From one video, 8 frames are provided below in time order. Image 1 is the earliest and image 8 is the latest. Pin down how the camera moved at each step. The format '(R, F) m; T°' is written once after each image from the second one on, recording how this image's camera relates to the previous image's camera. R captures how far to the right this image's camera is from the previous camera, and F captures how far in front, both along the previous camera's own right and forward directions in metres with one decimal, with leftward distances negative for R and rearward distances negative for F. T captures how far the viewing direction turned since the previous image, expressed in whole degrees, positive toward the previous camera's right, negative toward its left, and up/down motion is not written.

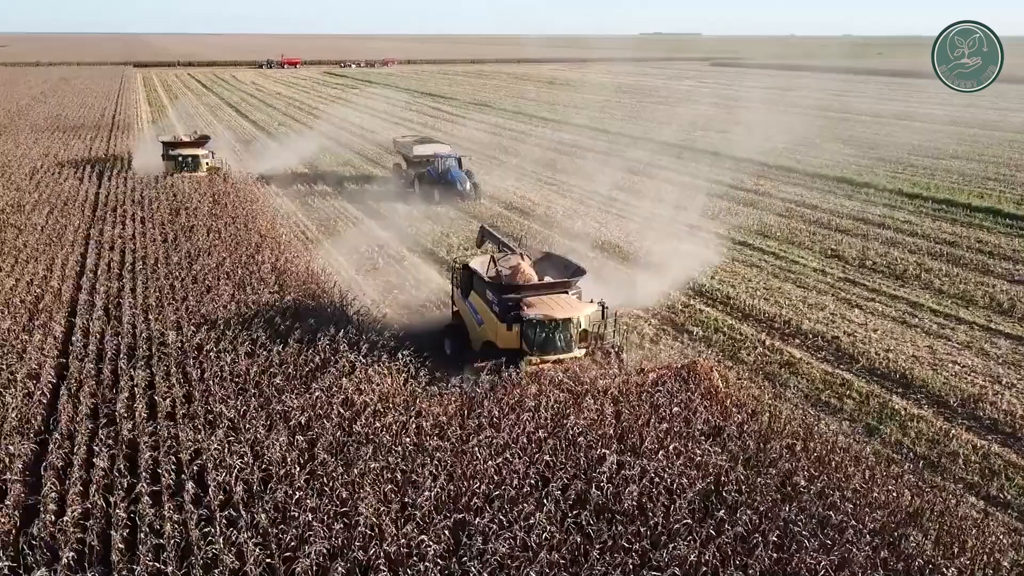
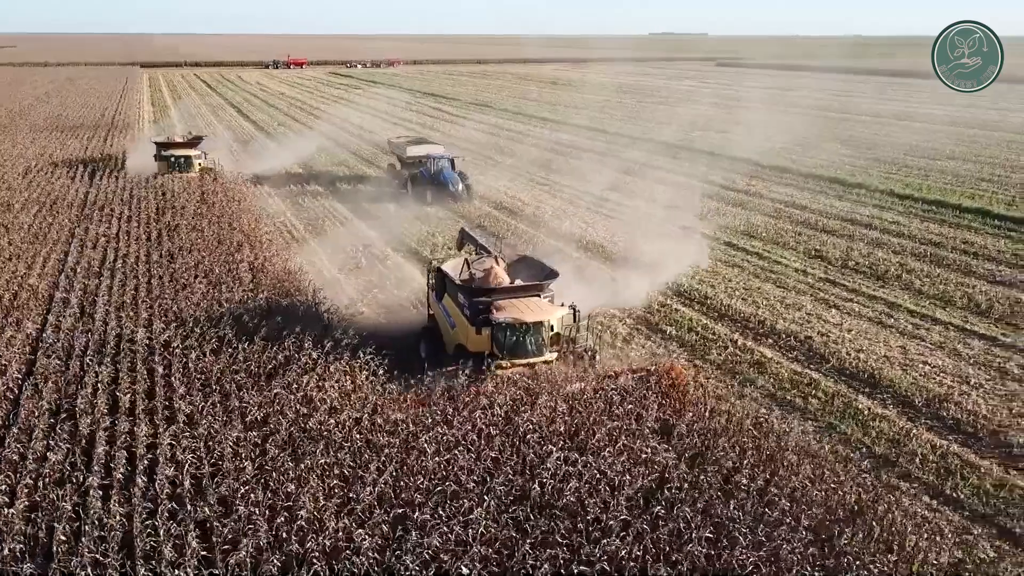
(+0.6, -0.1) m; -1°
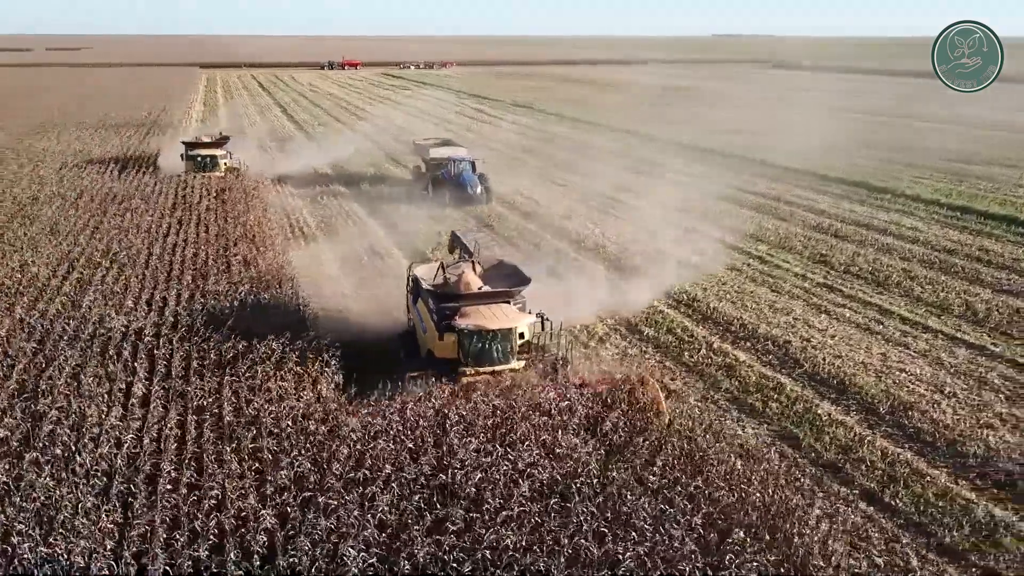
(+1.2, -0.2) m; -4°
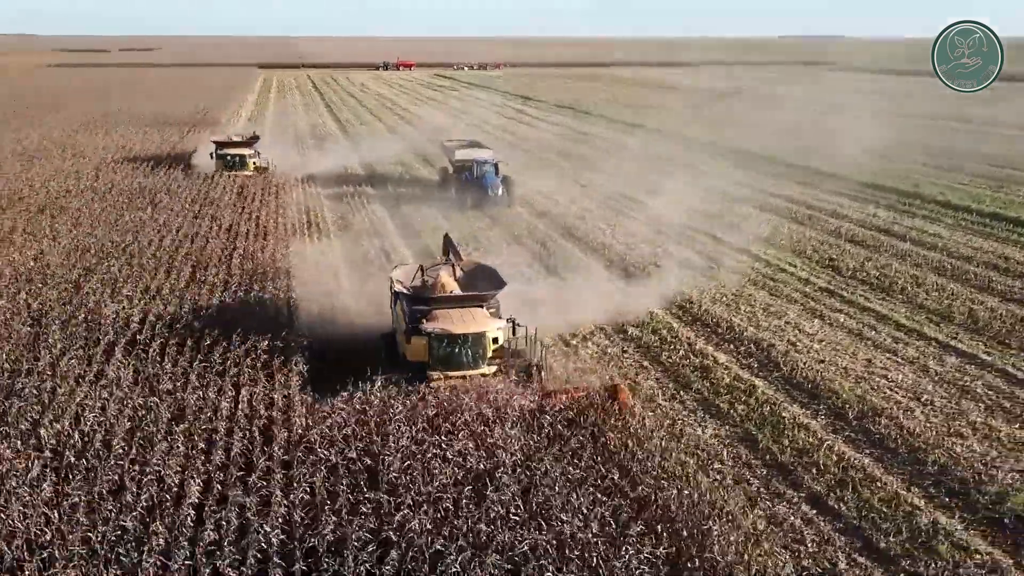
(+1.1, -0.2) m; -4°
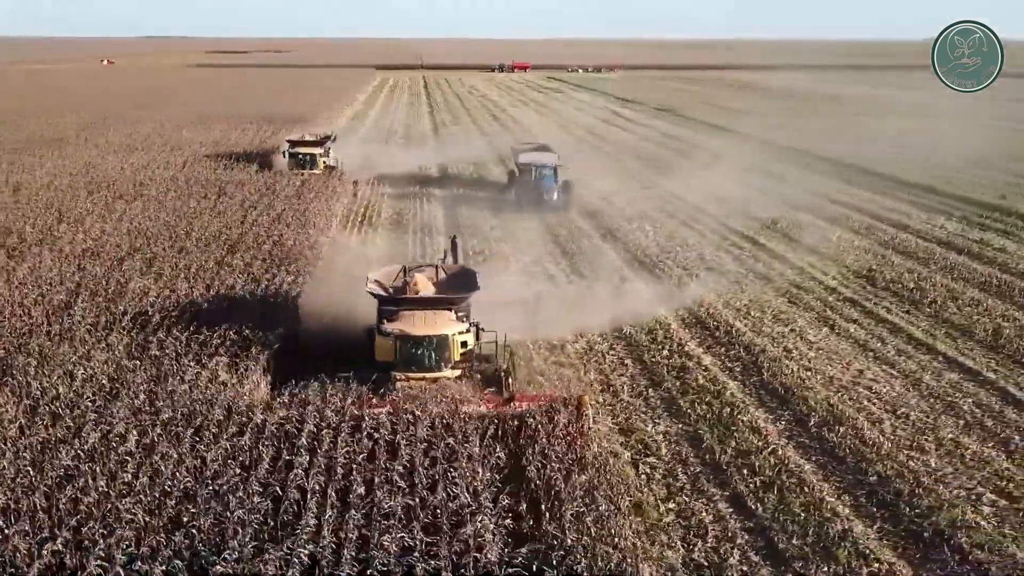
(+2.0, -0.4) m; -8°
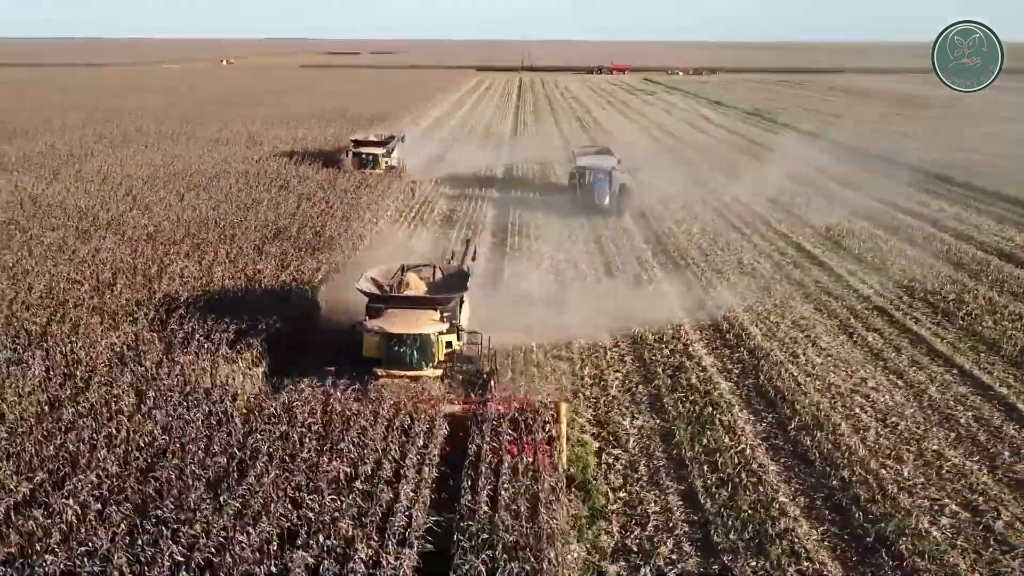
(+1.5, -0.4) m; -7°
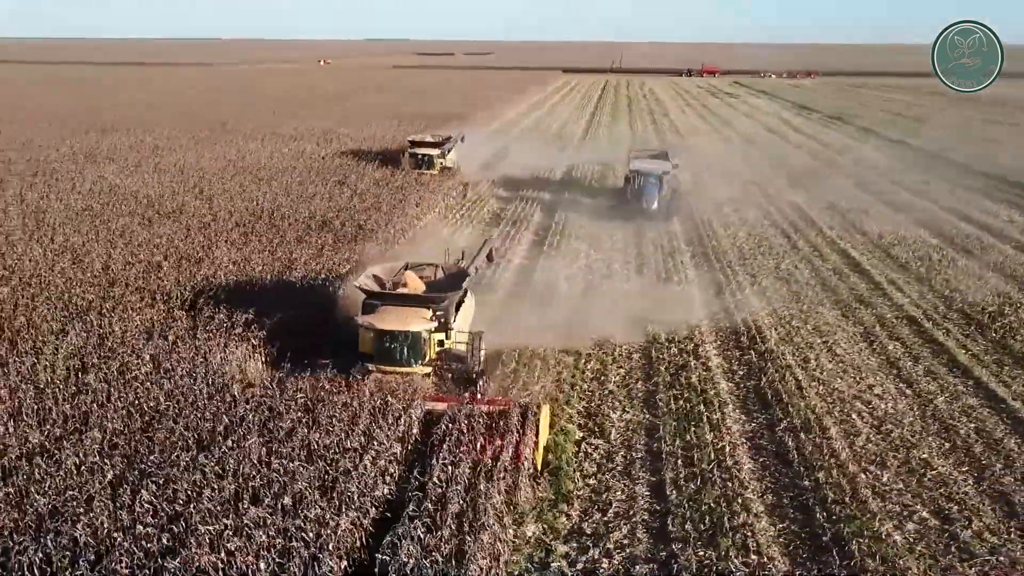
(+1.2, -0.4) m; -6°
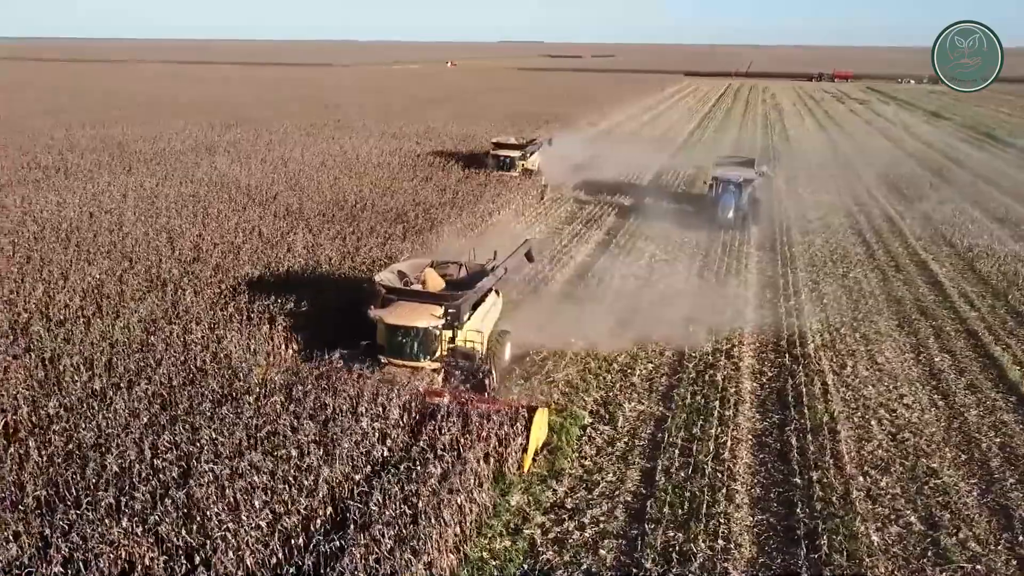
(+1.3, -0.5) m; -8°
